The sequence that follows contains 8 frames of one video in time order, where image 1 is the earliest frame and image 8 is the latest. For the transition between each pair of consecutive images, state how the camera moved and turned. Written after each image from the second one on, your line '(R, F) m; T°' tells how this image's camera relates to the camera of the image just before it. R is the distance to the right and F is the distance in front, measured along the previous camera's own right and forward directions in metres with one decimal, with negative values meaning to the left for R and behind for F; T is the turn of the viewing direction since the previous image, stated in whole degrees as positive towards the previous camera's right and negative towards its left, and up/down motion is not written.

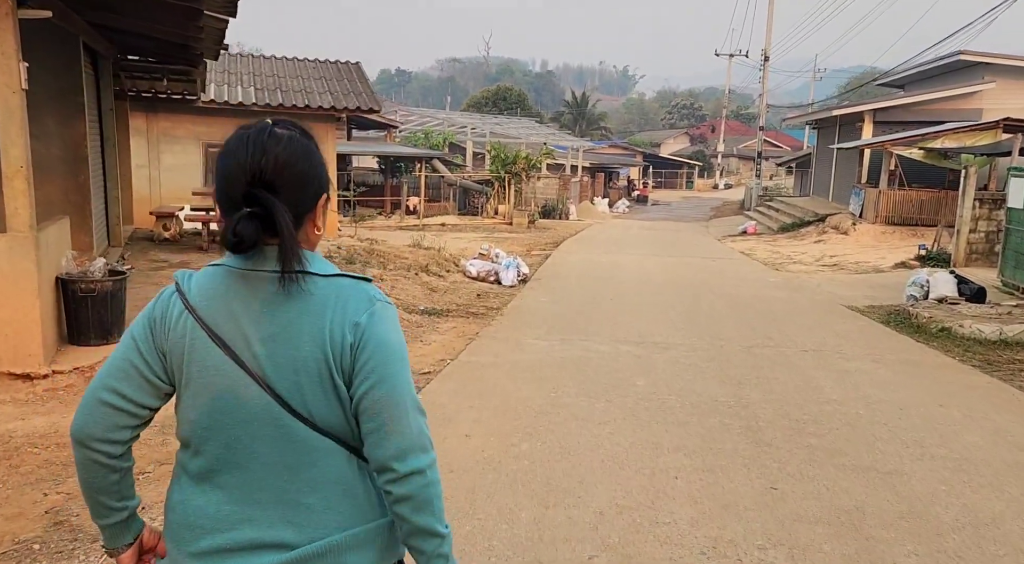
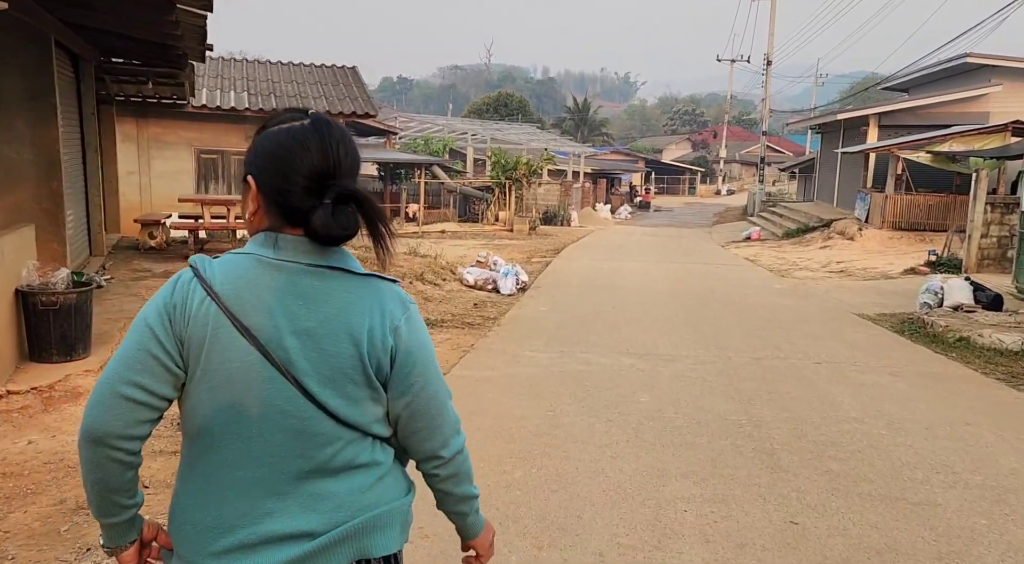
(+0.1, +0.3) m; 0°
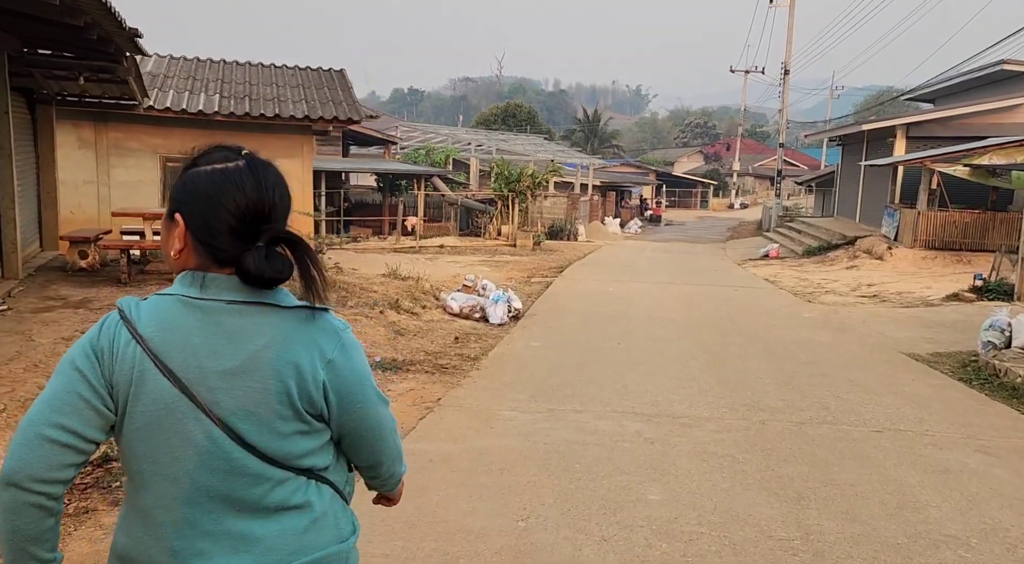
(+0.2, +1.4) m; -1°
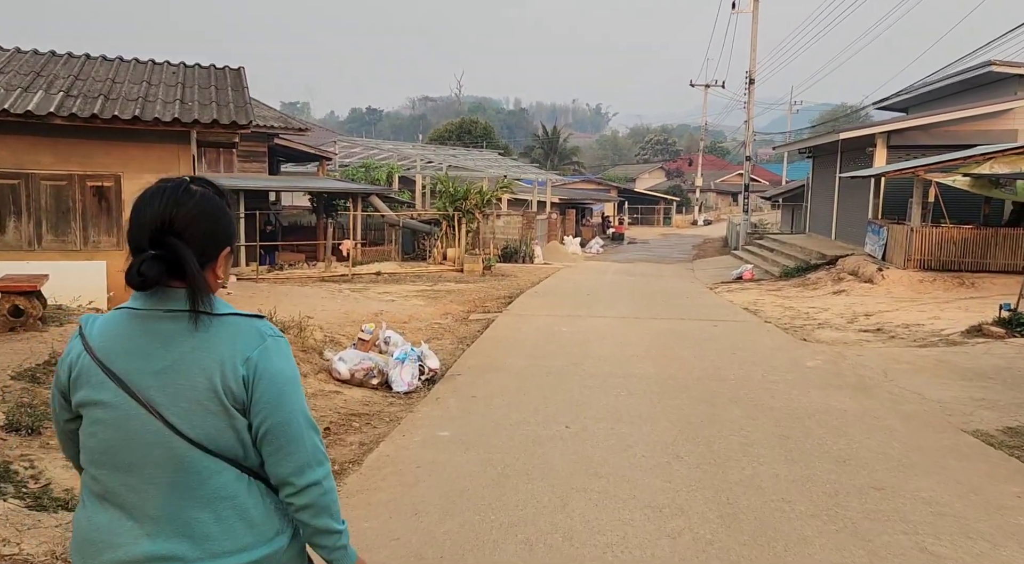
(+0.5, +2.5) m; +3°
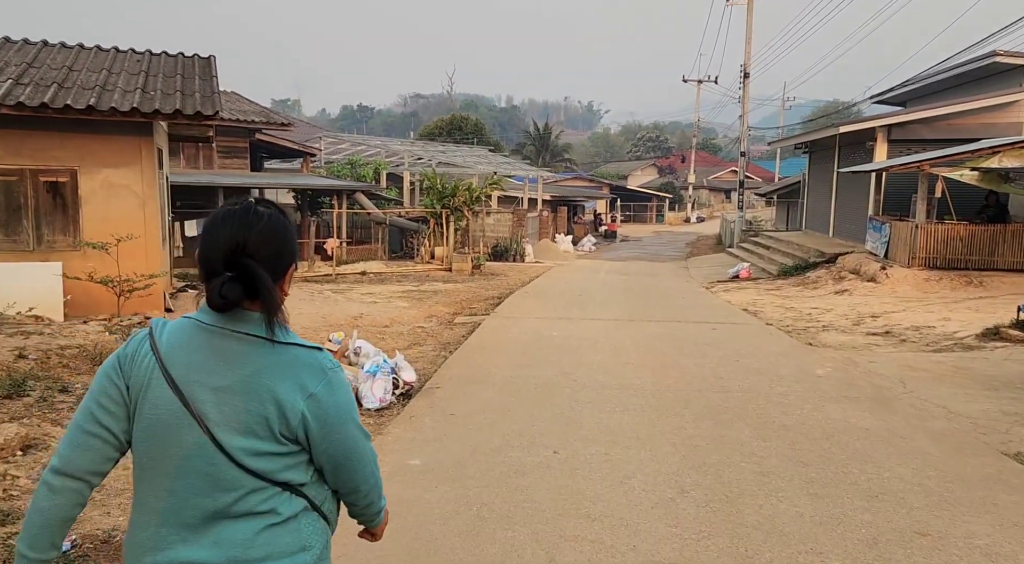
(+0.1, +0.7) m; +1°
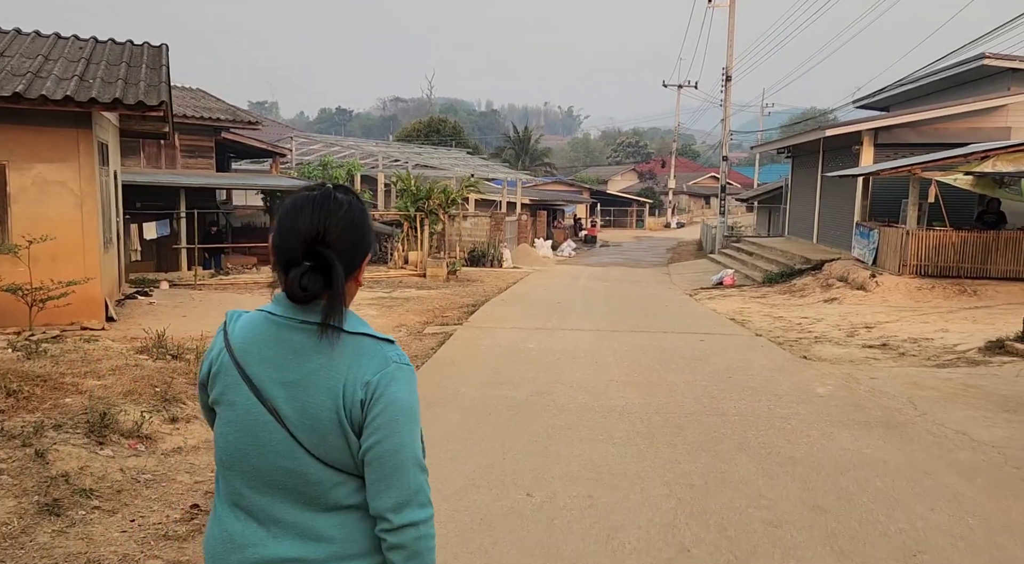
(+0.1, +0.8) m; +2°
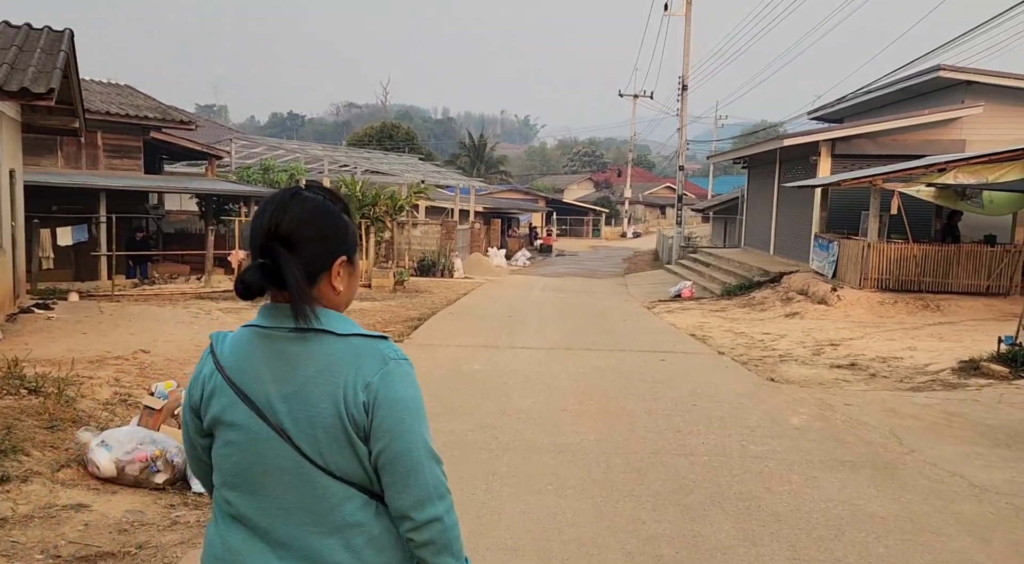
(+0.1, +0.9) m; +3°
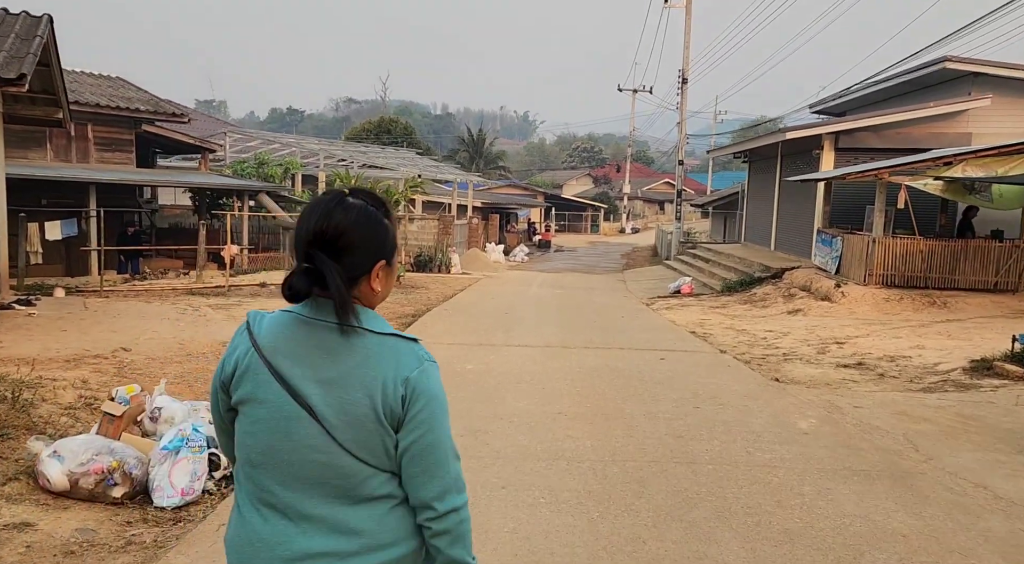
(+0.1, +0.3) m; 0°
